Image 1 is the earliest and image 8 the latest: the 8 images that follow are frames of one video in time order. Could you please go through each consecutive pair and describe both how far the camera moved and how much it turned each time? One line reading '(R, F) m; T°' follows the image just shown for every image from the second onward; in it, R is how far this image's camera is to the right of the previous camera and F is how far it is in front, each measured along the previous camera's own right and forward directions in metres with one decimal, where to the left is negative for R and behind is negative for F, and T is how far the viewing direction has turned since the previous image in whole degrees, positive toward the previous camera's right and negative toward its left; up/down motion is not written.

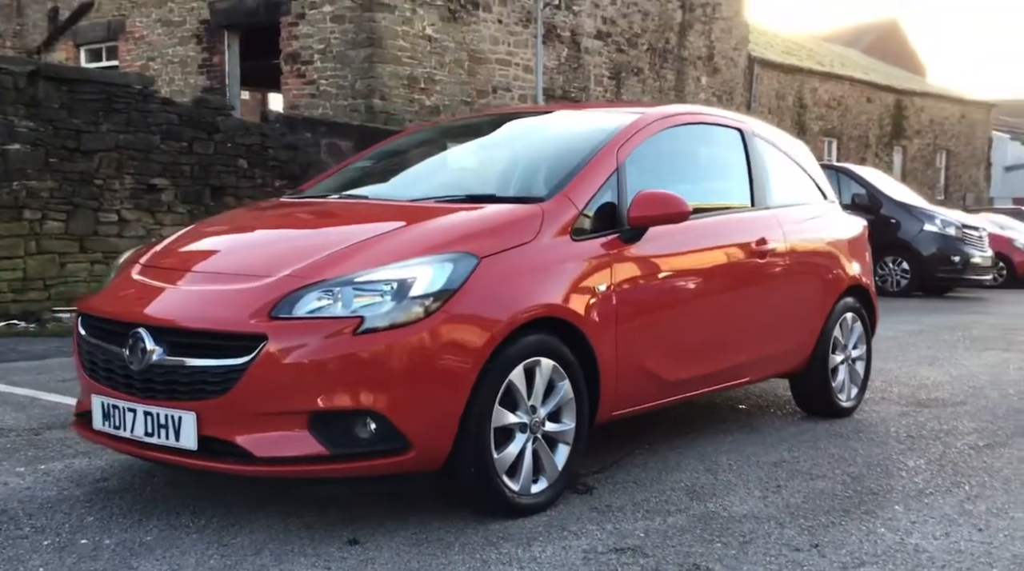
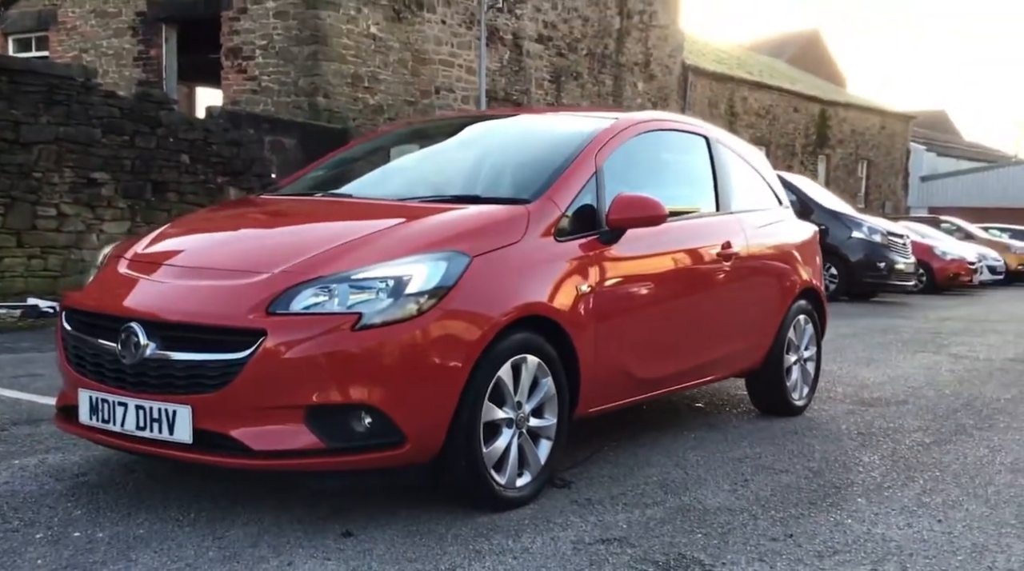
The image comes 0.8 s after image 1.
(-0.2, -0.1) m; +4°
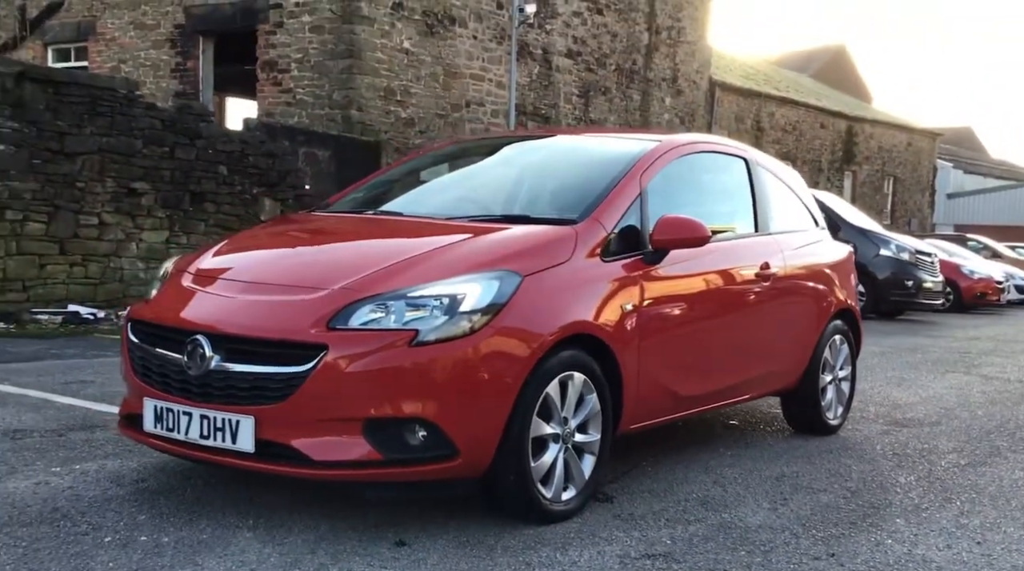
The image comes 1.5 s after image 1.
(-0.1, -0.1) m; -1°
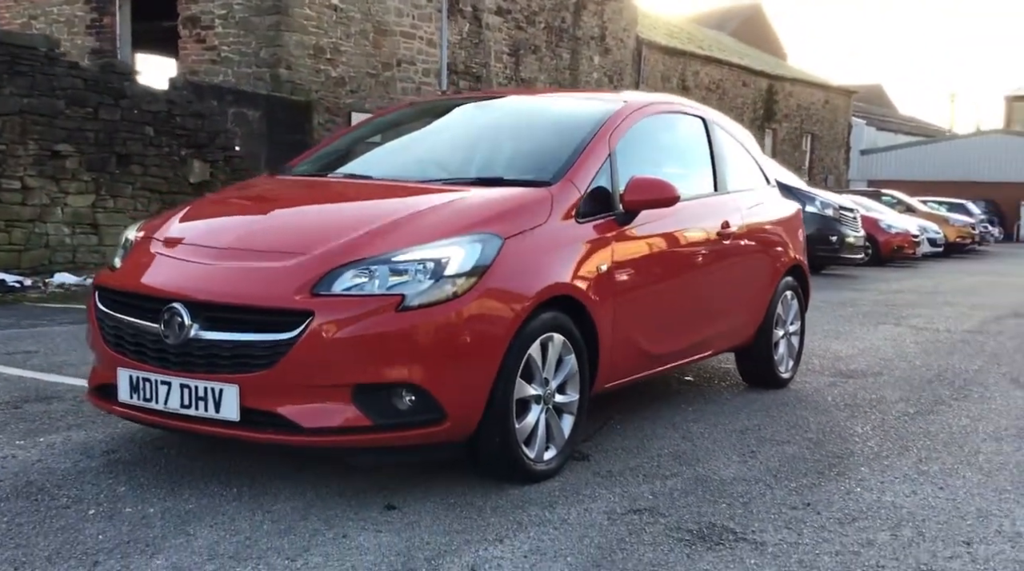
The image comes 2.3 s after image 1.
(-0.2, 0.0) m; +4°
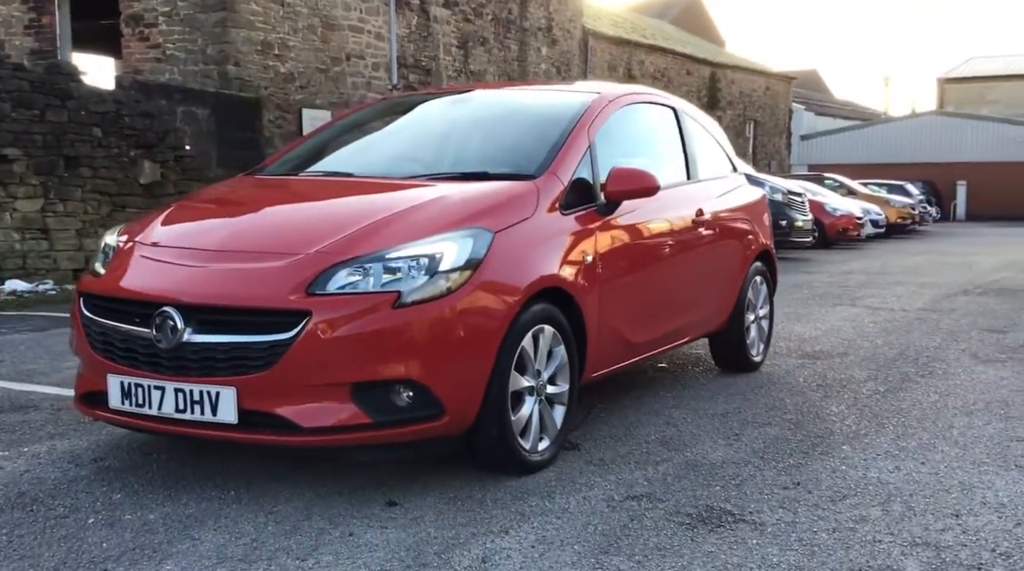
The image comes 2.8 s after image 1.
(-0.2, 0.0) m; +3°
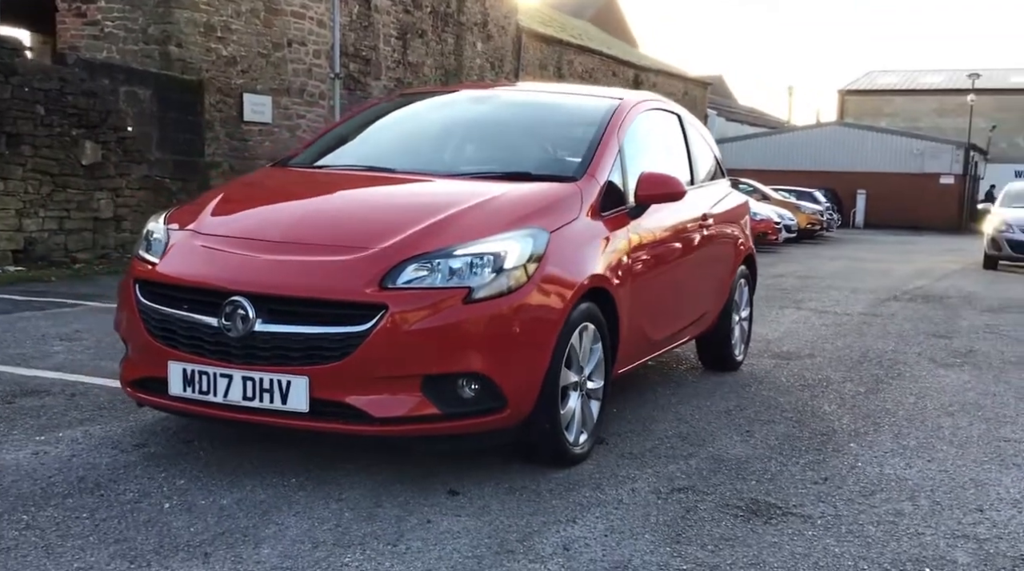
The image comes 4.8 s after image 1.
(-0.6, -0.1) m; +6°
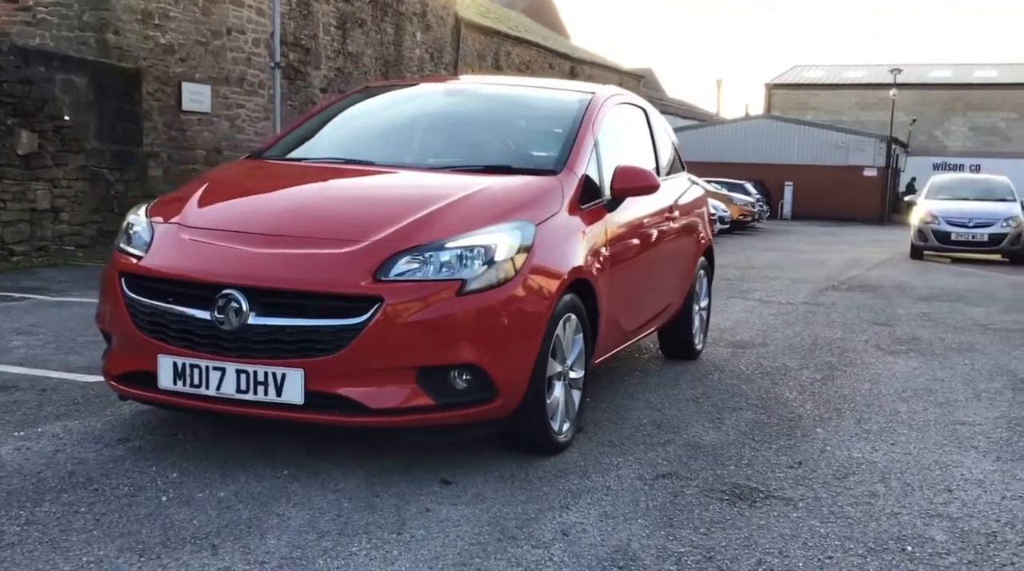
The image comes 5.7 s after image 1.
(-0.2, -0.1) m; +4°
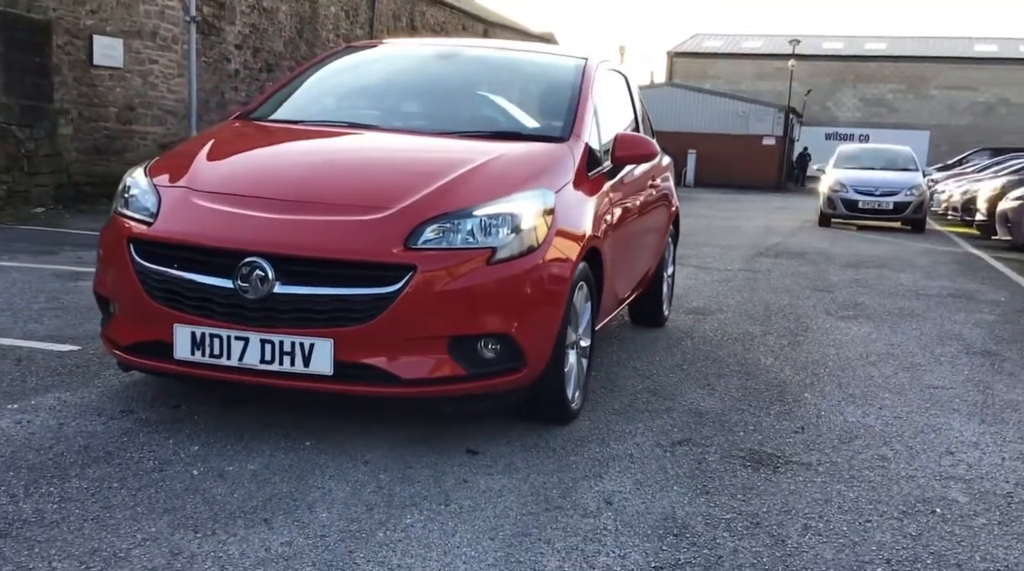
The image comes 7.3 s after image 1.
(-0.5, +0.1) m; +6°
